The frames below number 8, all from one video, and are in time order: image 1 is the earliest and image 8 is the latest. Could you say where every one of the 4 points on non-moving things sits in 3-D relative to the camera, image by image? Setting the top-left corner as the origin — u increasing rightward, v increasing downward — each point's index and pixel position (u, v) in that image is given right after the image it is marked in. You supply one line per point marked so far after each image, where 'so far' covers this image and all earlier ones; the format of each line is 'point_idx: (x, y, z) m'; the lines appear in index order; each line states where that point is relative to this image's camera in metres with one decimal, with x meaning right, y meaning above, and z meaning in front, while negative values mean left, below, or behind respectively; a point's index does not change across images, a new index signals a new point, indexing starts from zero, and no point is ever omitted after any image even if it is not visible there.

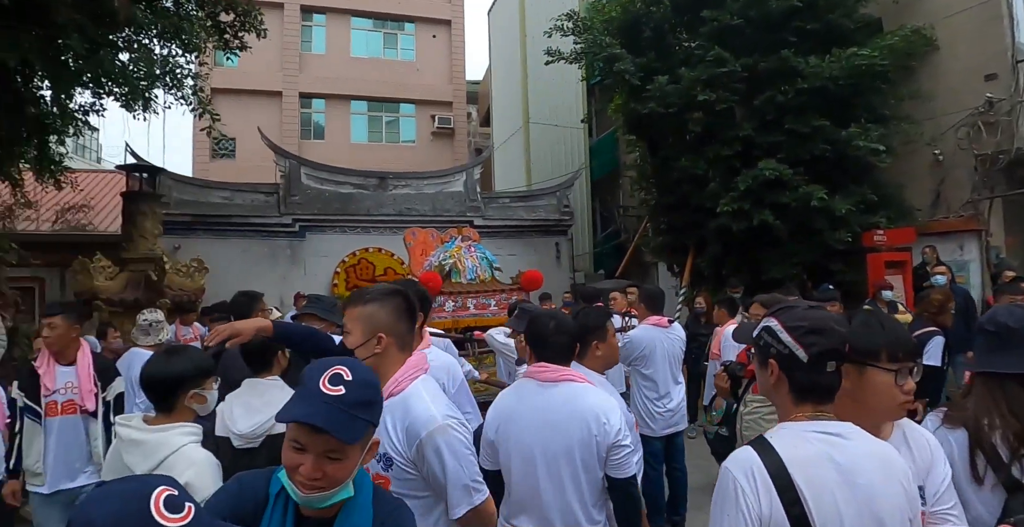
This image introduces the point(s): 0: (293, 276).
0: (-4.6, -0.2, +11.6) m
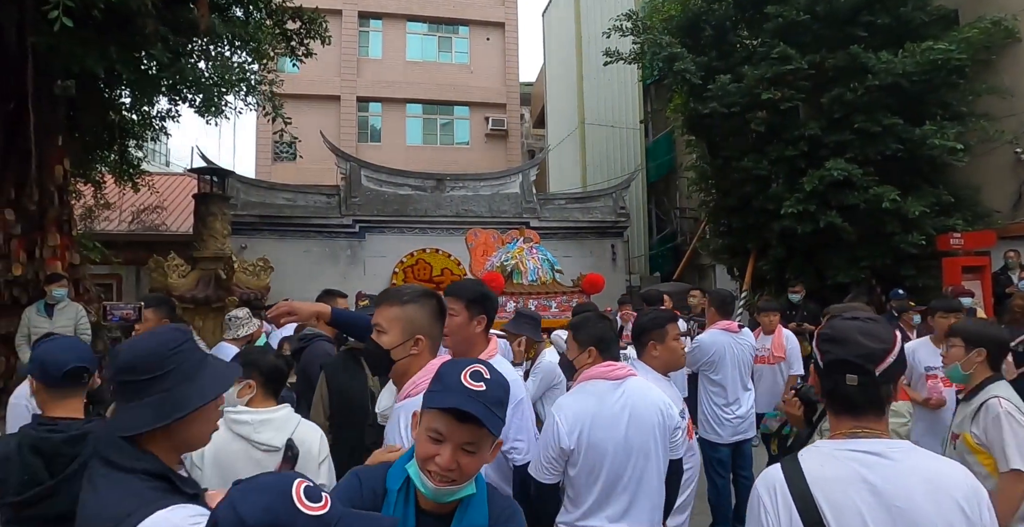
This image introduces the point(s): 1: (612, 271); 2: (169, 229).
0: (-3.5, -0.2, +11.9) m
1: (+2.4, -0.2, +13.4) m
2: (-7.4, +0.8, +11.9) m
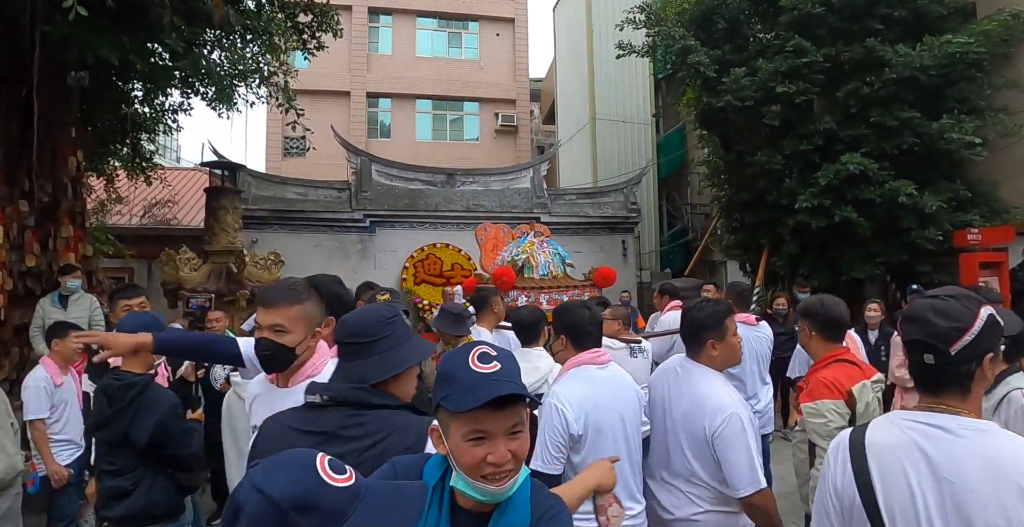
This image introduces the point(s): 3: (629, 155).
0: (-3.3, -0.1, +11.9) m
1: (+2.6, -0.1, +13.3) m
2: (-7.2, +0.9, +12.0) m
3: (+3.1, +2.9, +14.7) m
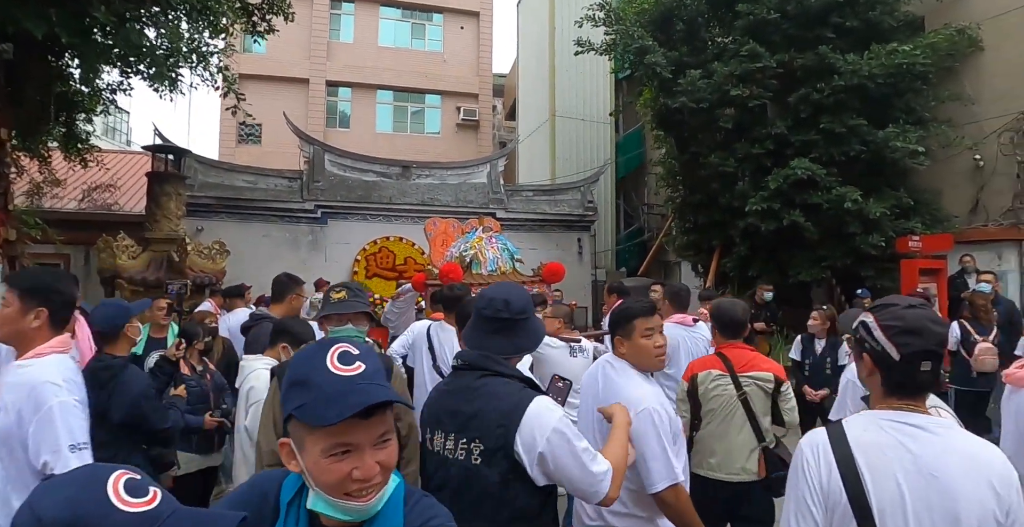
0: (-4.2, 0.0, +11.6) m
1: (+1.6, 0.0, +13.3) m
2: (-8.1, +1.1, +11.5) m
3: (+2.0, +3.0, +14.7) m
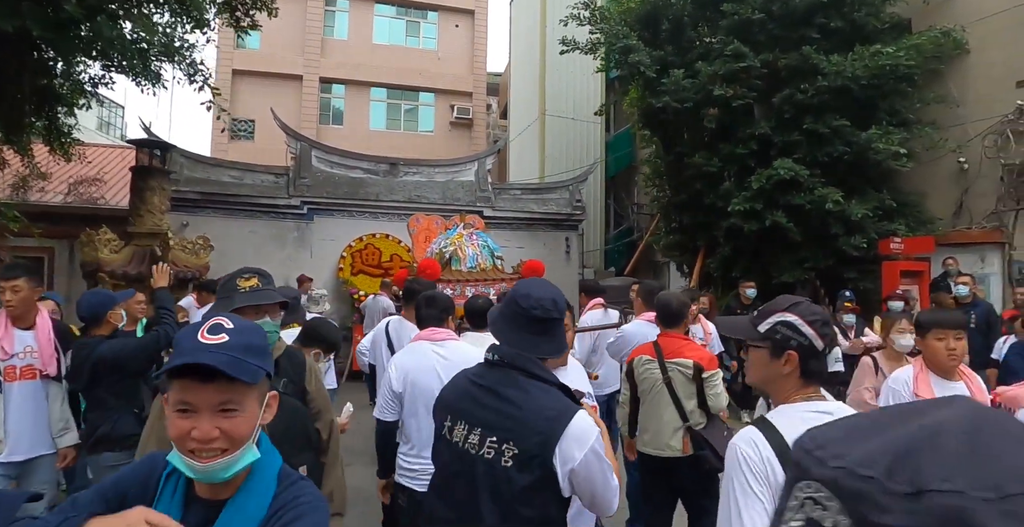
0: (-4.5, +0.1, +11.6) m
1: (+1.3, 0.0, +13.3) m
2: (-8.4, +1.3, +11.4) m
3: (+1.8, +3.0, +14.7) m
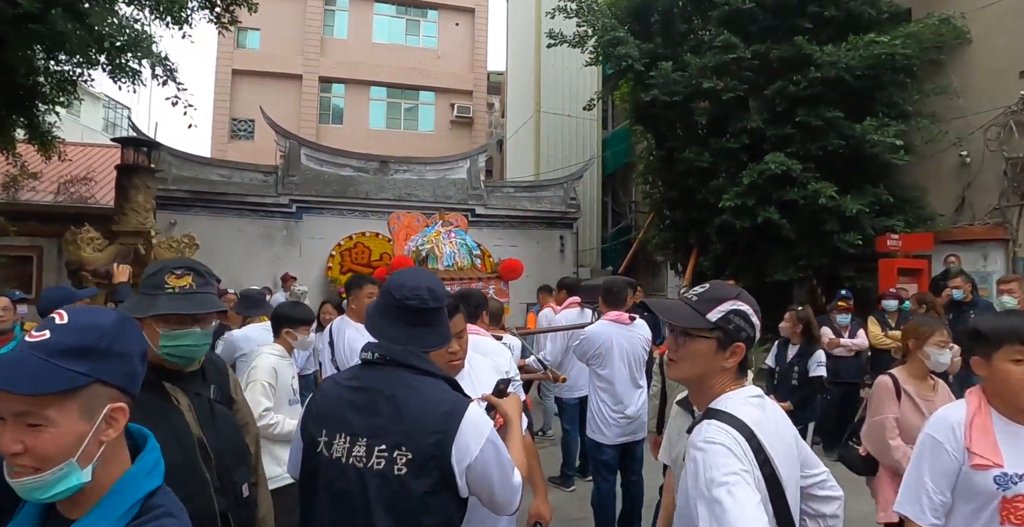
0: (-4.7, +0.1, +11.4) m
1: (+1.1, 0.0, +13.1) m
2: (-8.6, +1.3, +11.4) m
3: (+1.6, +3.0, +14.5) m
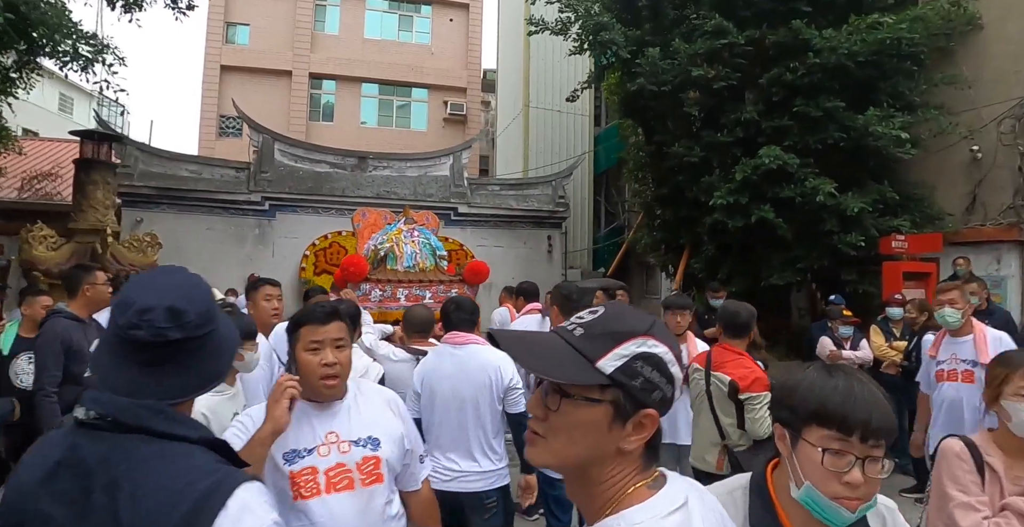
0: (-5.0, +0.1, +10.9) m
1: (+0.8, 0.0, +12.5) m
2: (-9.0, +1.3, +10.9) m
3: (+1.3, +3.0, +13.9) m
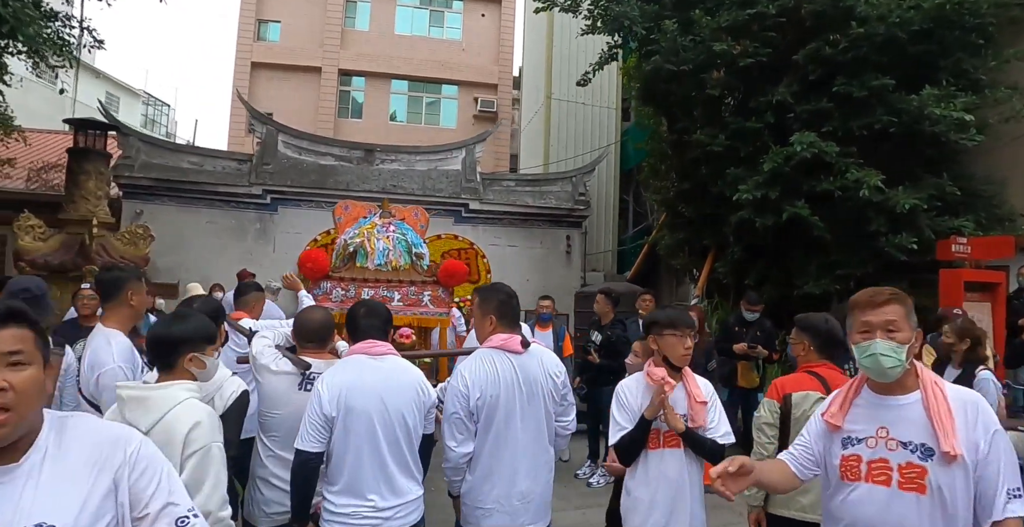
0: (-4.8, +0.2, +10.5) m
1: (+1.1, 0.0, +11.7) m
2: (-8.7, +1.5, +10.8) m
3: (+1.8, +2.9, +13.0) m
